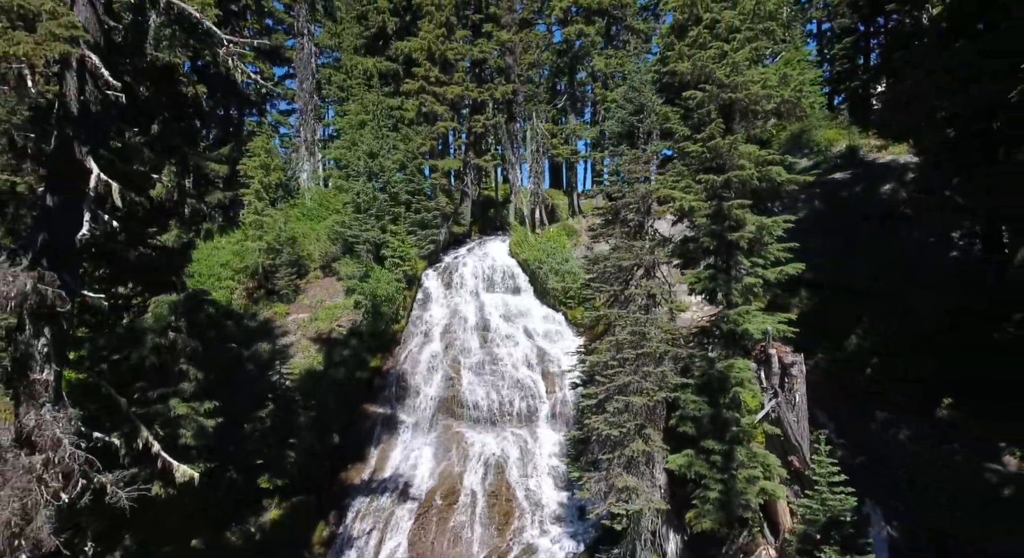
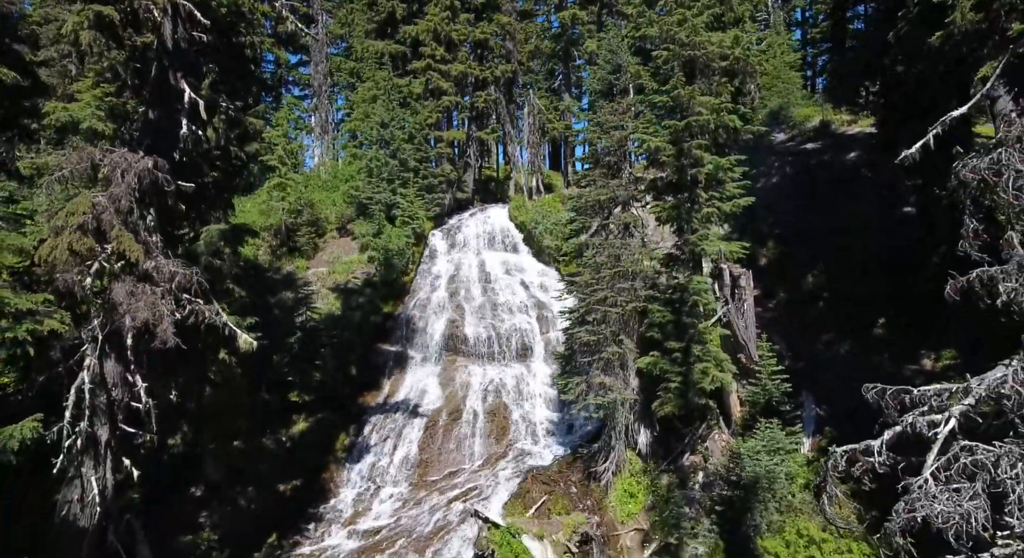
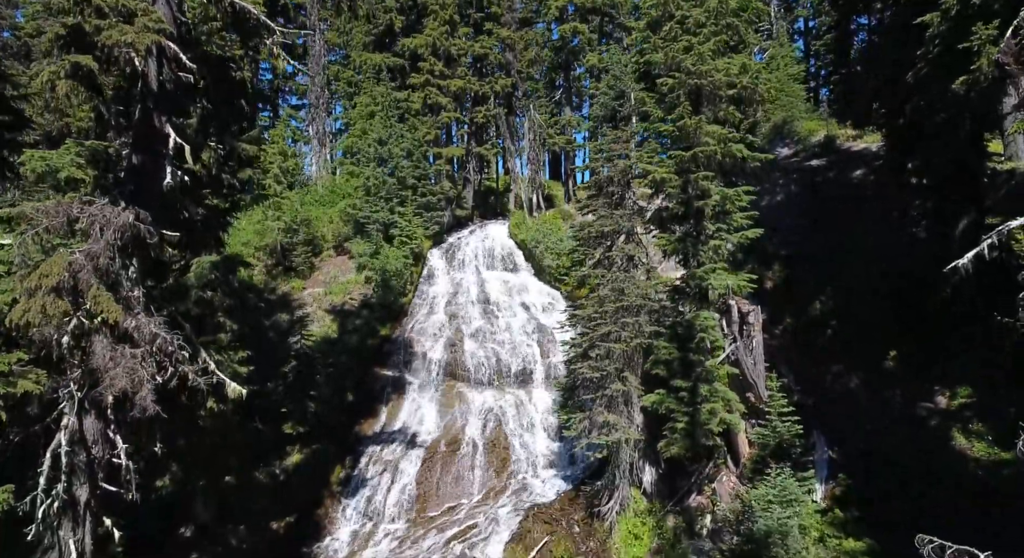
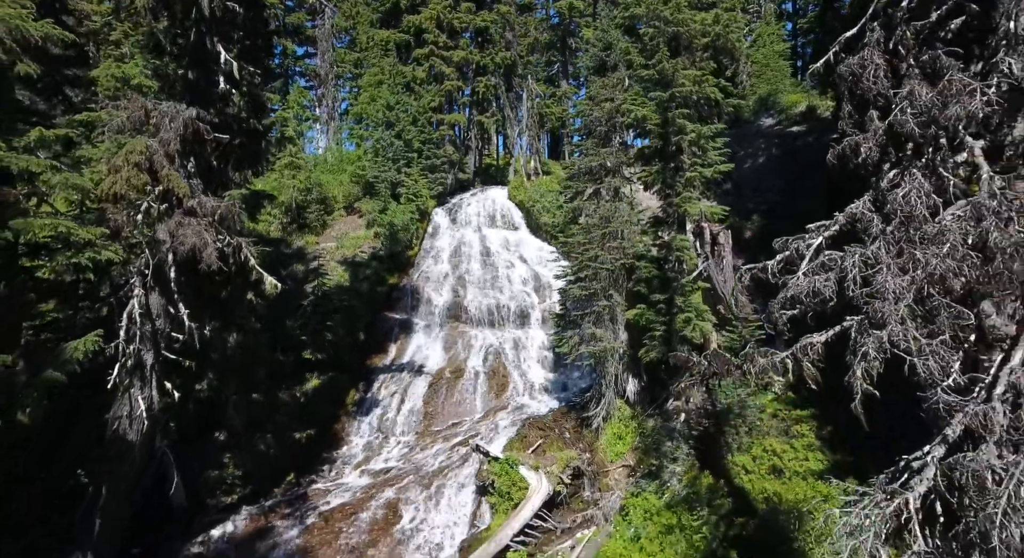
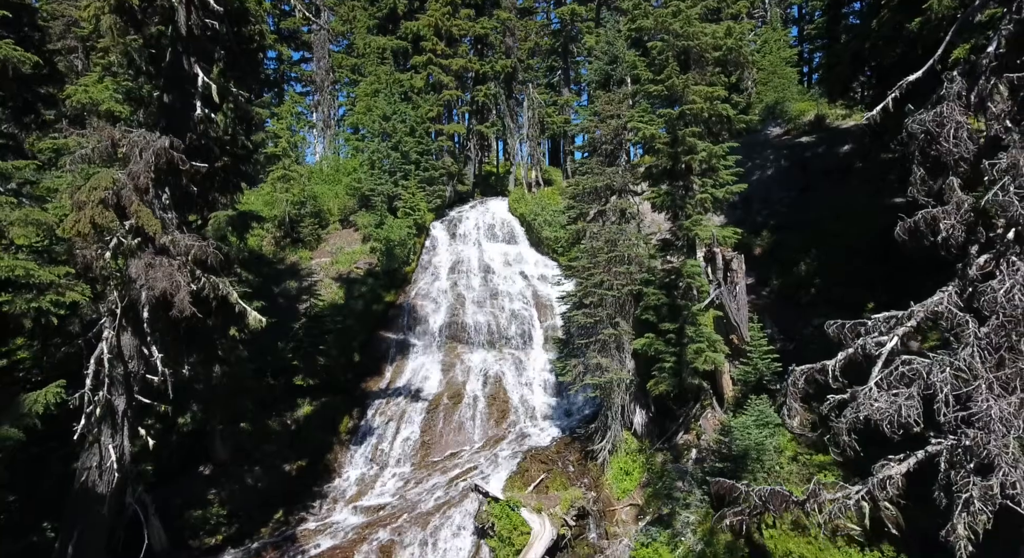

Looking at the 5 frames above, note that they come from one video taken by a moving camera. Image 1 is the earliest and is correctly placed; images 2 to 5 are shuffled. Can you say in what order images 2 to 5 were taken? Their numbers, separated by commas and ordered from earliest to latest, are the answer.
3, 2, 5, 4
